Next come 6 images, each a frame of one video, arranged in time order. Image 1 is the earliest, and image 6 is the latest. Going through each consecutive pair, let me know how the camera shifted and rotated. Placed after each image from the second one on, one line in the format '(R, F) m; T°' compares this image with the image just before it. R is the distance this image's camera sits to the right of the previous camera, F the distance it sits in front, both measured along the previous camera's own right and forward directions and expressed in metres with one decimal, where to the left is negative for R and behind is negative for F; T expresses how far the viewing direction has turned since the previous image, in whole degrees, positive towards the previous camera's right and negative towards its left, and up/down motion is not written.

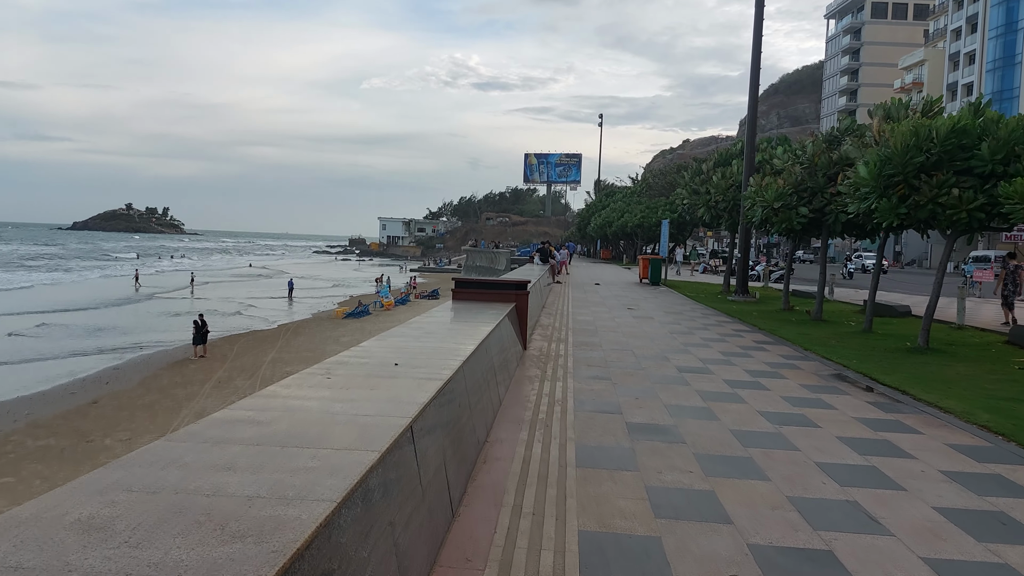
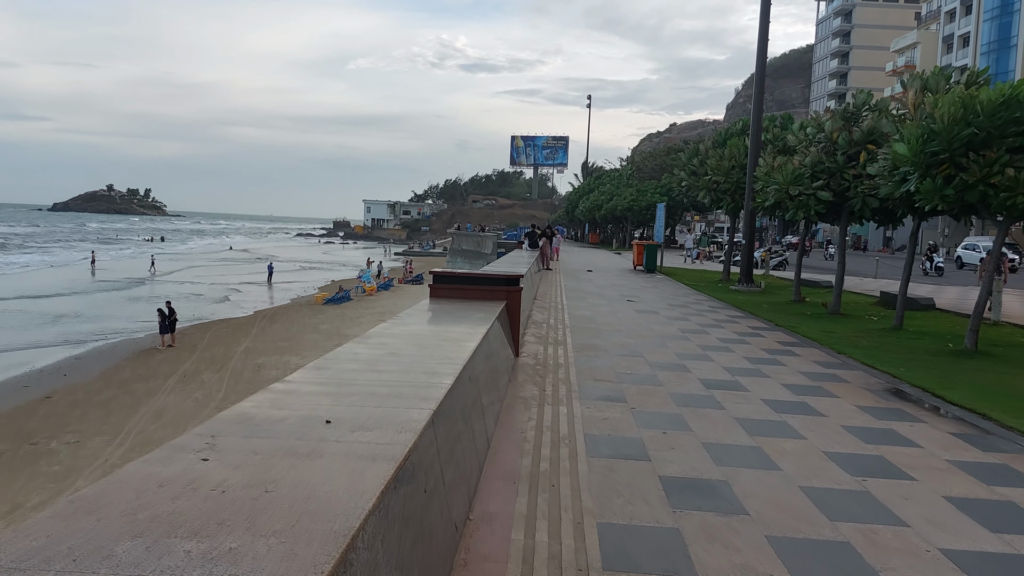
(0.0, +1.3) m; +1°
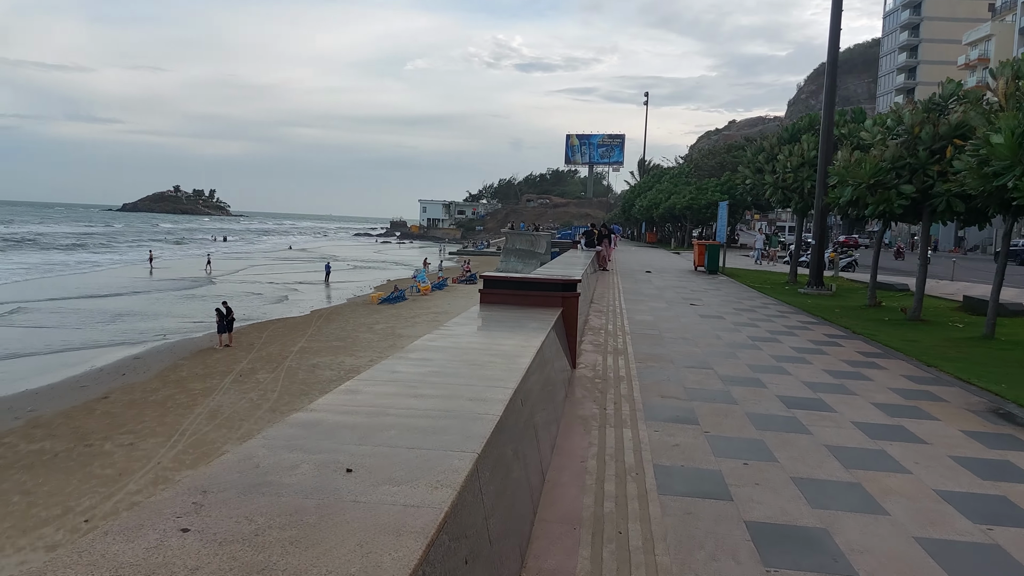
(0.0, +0.5) m; -4°
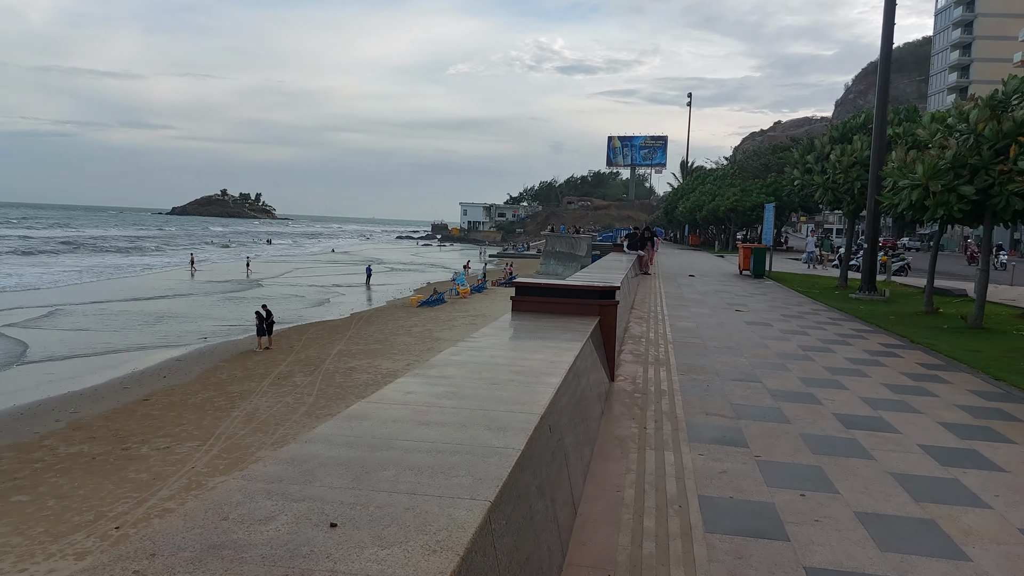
(0.0, +0.3) m; -3°
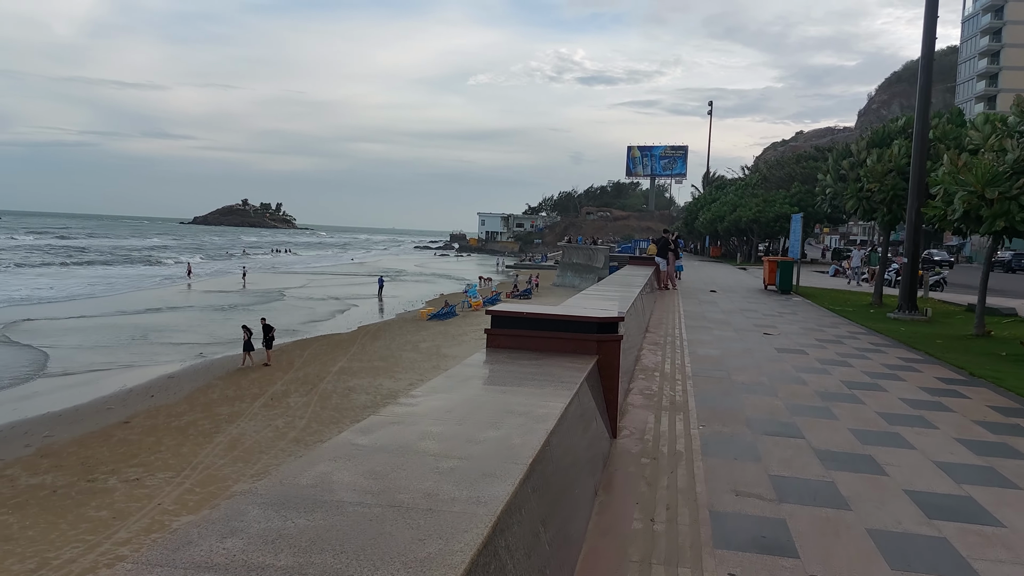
(+0.2, +1.2) m; -1°
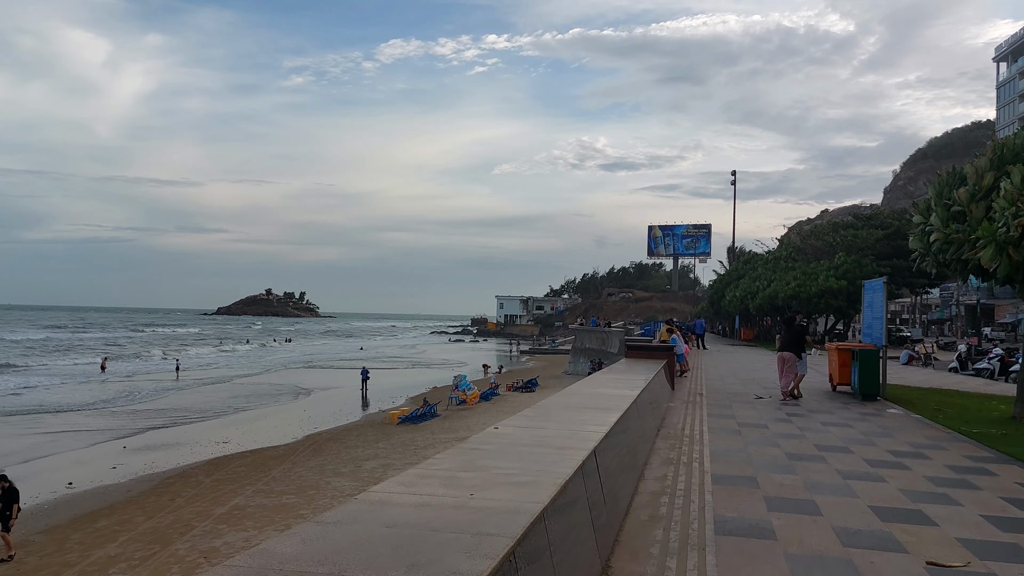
(+1.1, +5.1) m; -2°
